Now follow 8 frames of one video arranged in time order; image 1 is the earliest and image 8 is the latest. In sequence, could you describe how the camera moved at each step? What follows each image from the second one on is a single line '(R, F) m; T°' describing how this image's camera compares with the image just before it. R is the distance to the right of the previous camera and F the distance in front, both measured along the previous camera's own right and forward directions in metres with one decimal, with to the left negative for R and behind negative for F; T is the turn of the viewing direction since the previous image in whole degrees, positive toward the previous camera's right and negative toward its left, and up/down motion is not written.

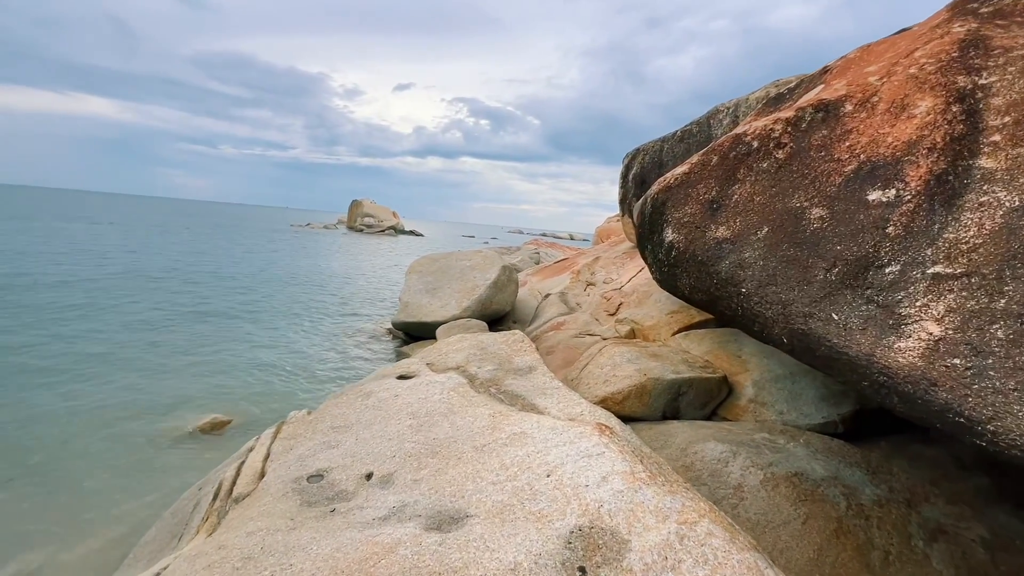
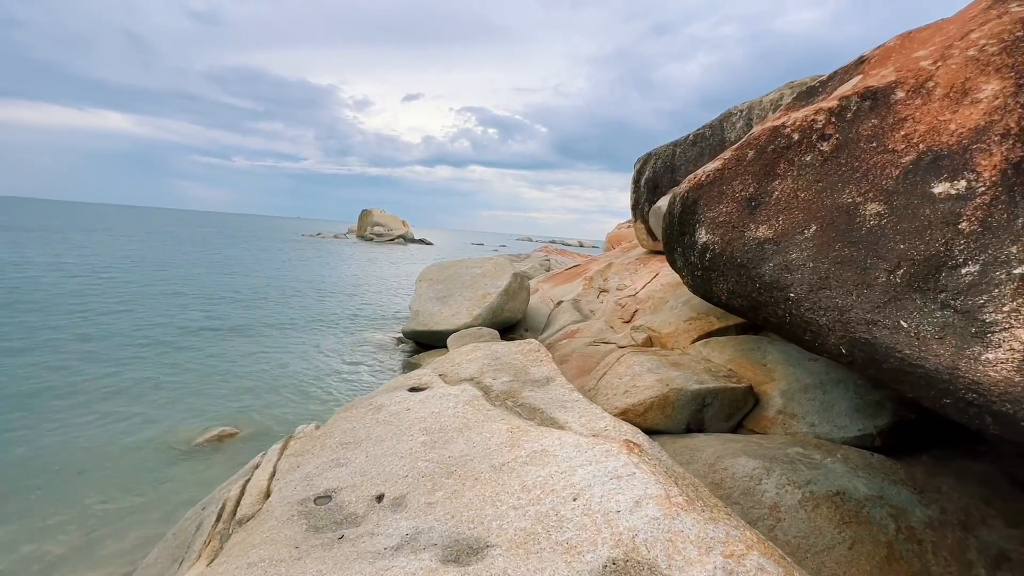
(-0.1, +0.2) m; -1°
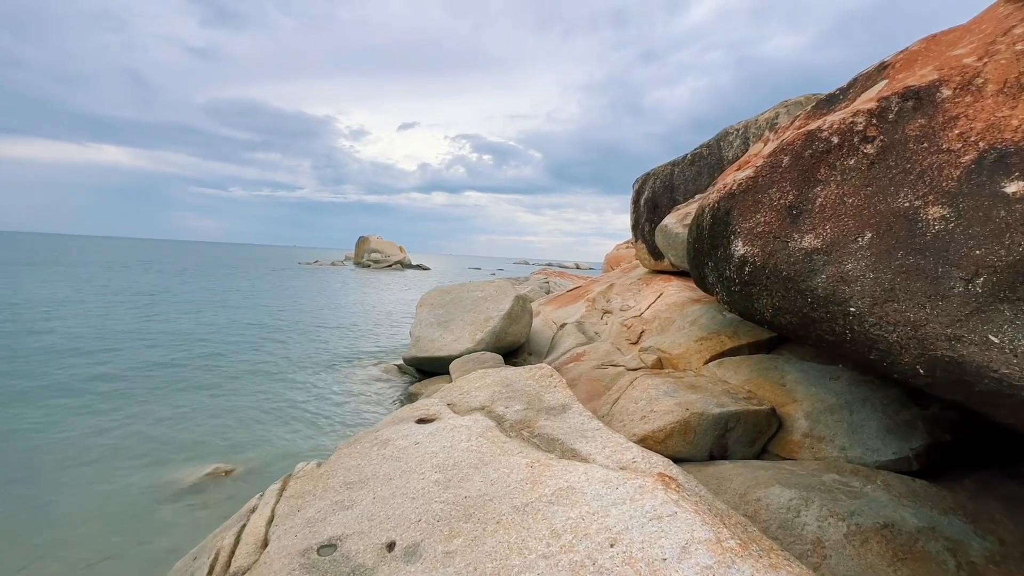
(-0.1, +0.3) m; 0°
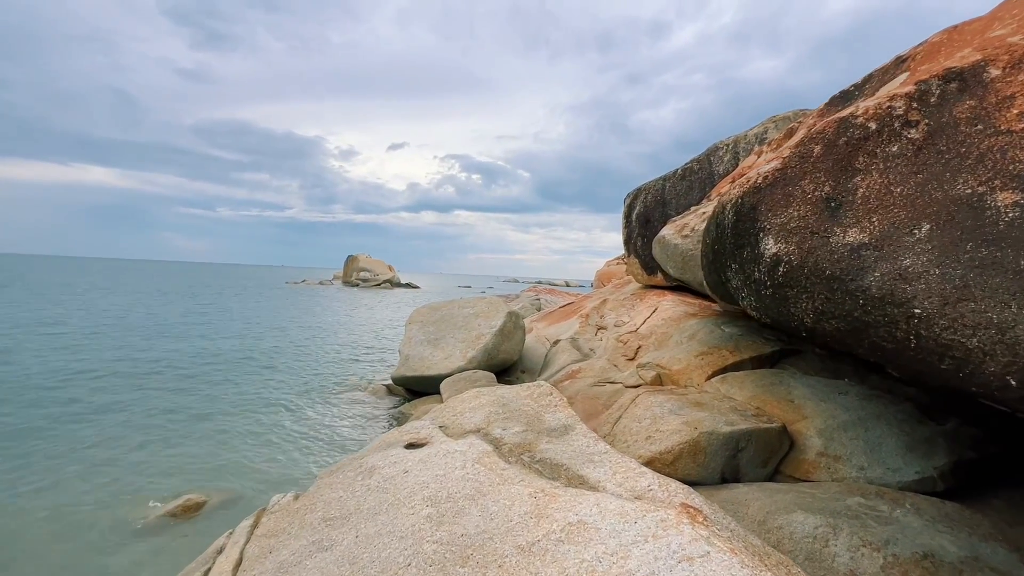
(-0.1, +0.3) m; +1°
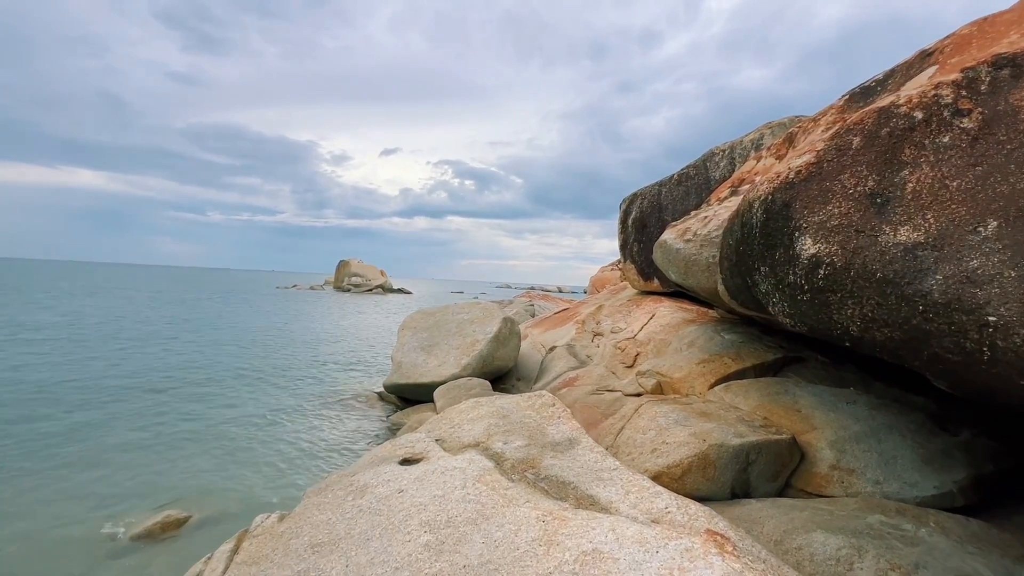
(-0.1, +0.3) m; +1°
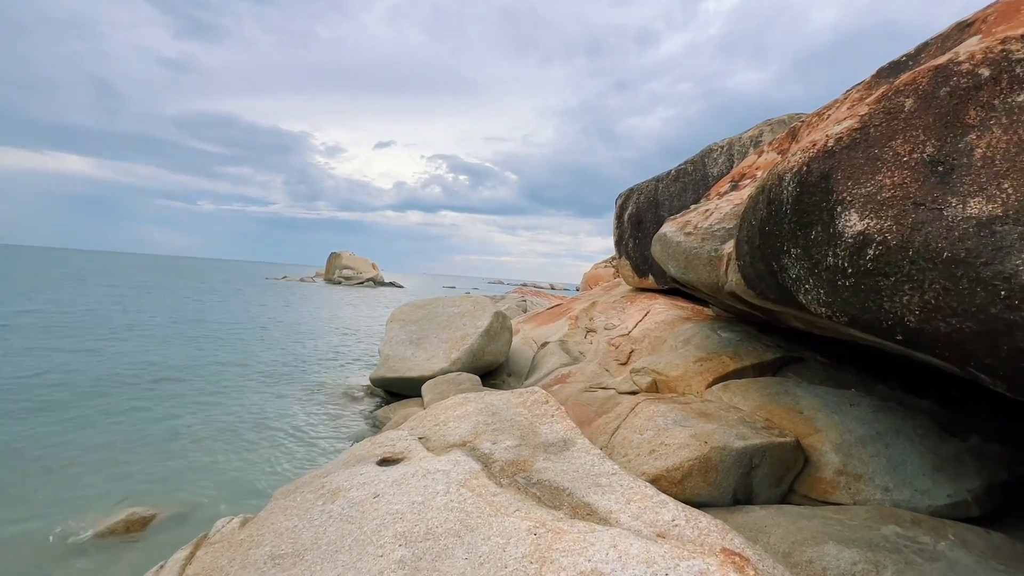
(0.0, +0.3) m; +1°
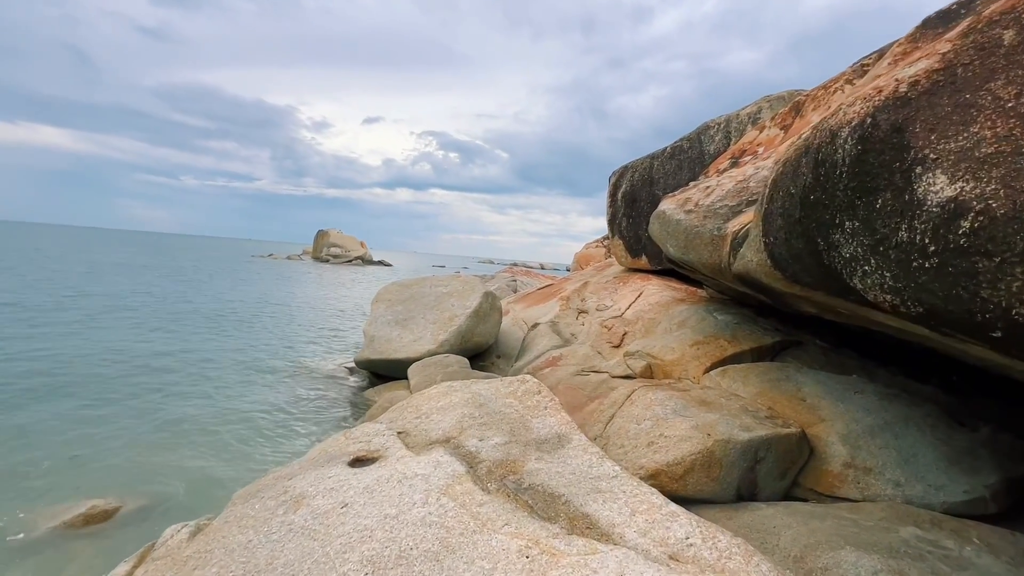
(0.0, +0.4) m; +1°
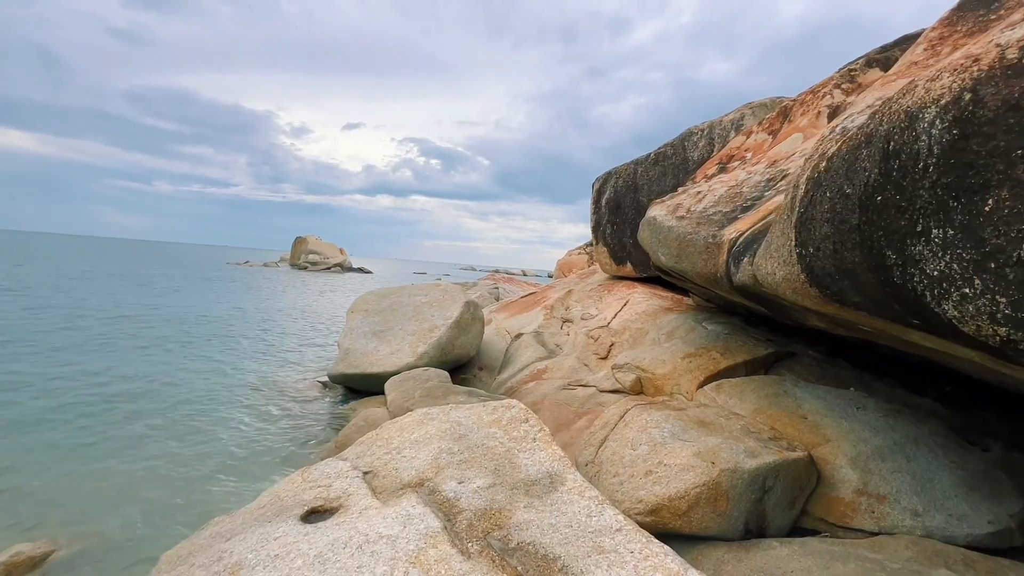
(0.0, +0.4) m; +2°
